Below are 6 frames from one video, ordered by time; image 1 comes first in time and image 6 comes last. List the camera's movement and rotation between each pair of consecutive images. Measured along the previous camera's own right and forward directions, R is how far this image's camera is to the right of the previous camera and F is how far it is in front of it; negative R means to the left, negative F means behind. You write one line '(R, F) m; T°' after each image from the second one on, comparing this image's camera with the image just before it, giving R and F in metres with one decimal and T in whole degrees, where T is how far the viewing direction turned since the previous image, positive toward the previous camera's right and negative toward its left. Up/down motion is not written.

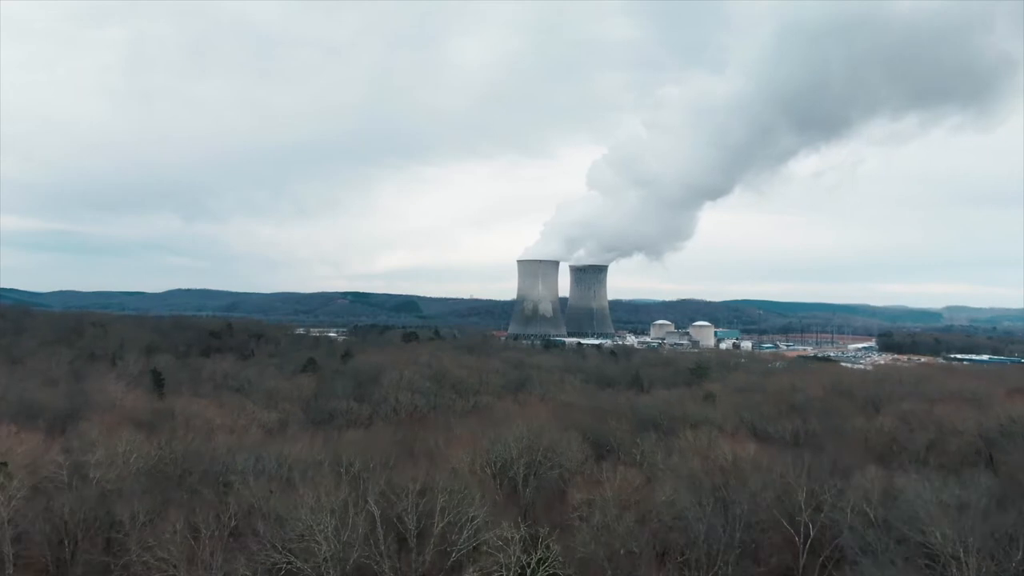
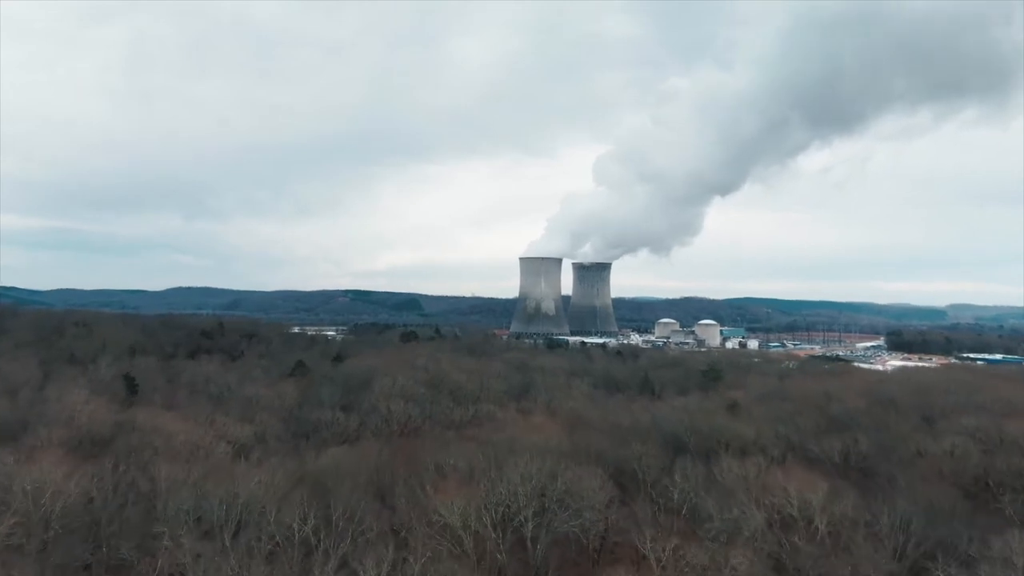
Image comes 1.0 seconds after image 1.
(0.0, +1.5) m; 0°
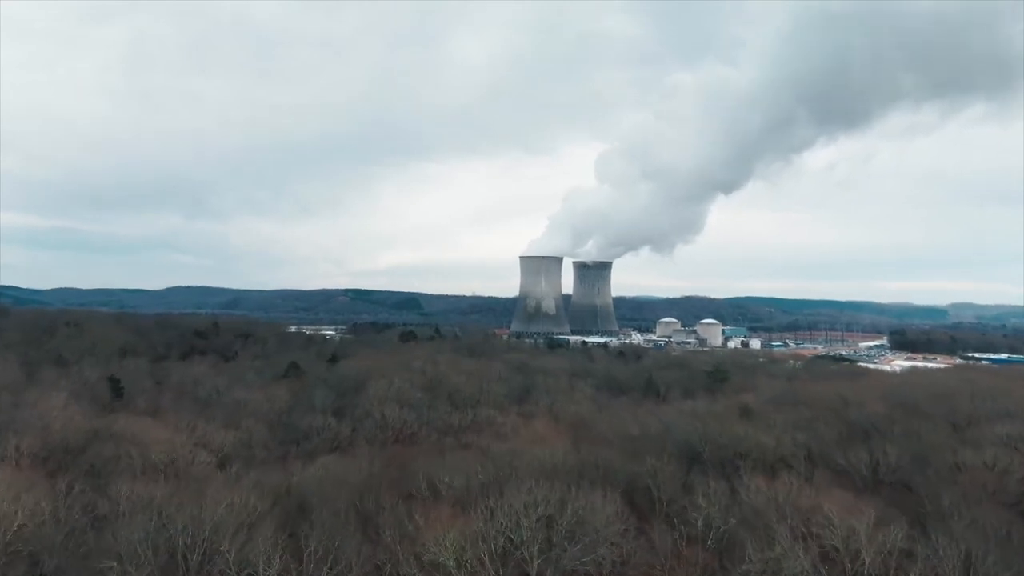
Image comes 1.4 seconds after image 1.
(0.0, +0.7) m; 0°
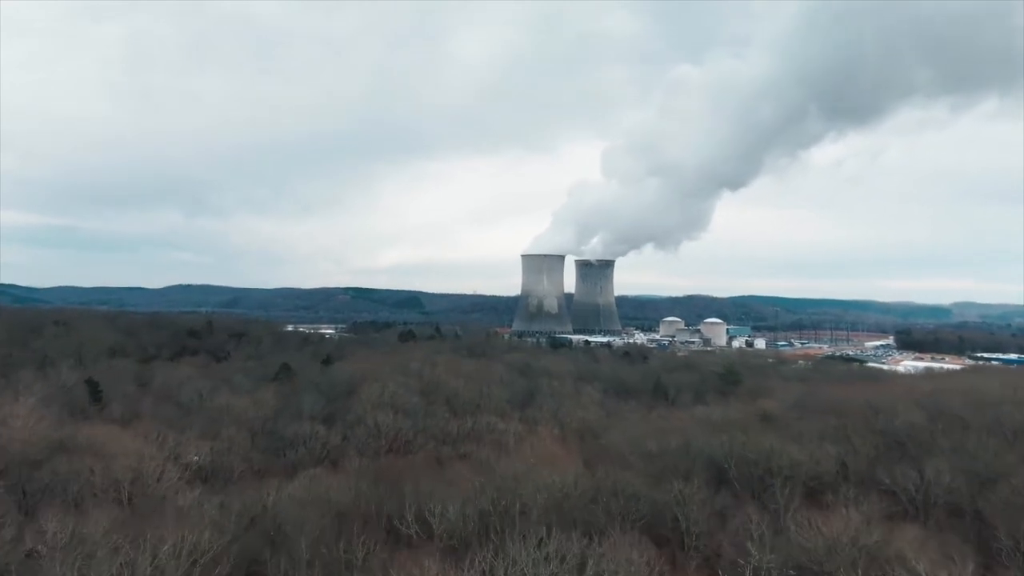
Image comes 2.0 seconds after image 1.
(0.0, +1.0) m; 0°
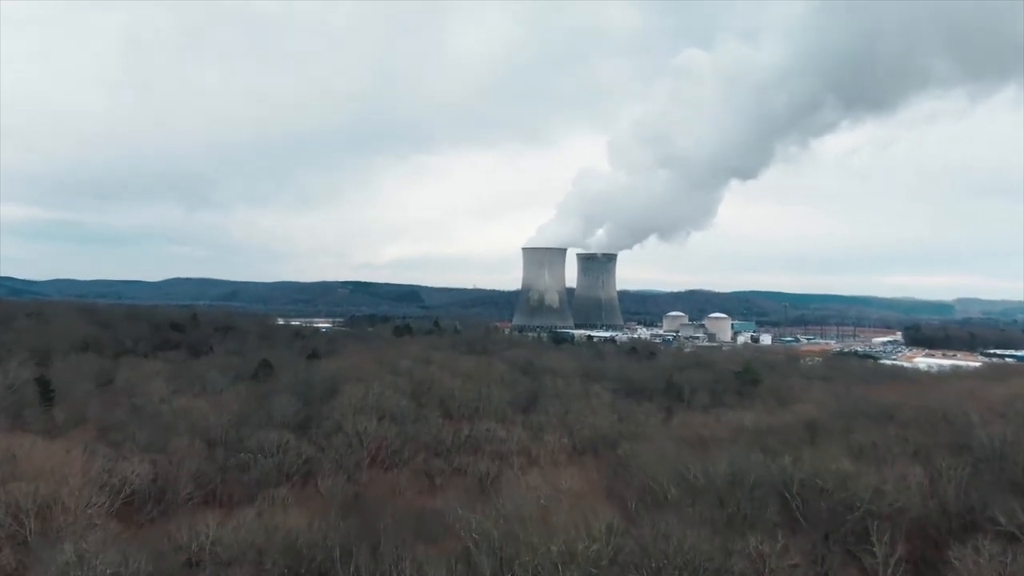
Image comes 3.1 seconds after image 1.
(0.0, +1.8) m; 0°
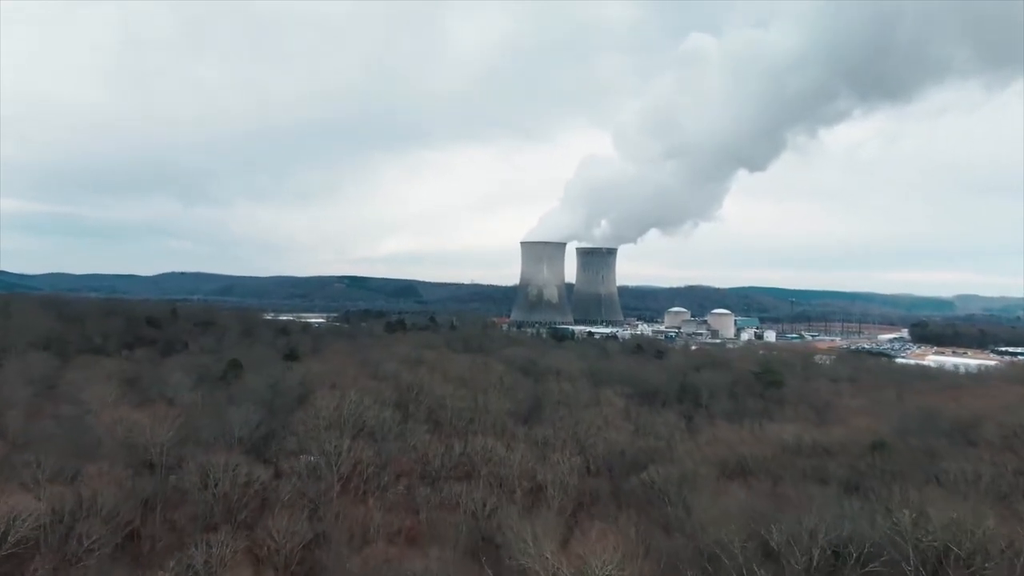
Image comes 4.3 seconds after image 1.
(-0.1, +2.0) m; 0°
